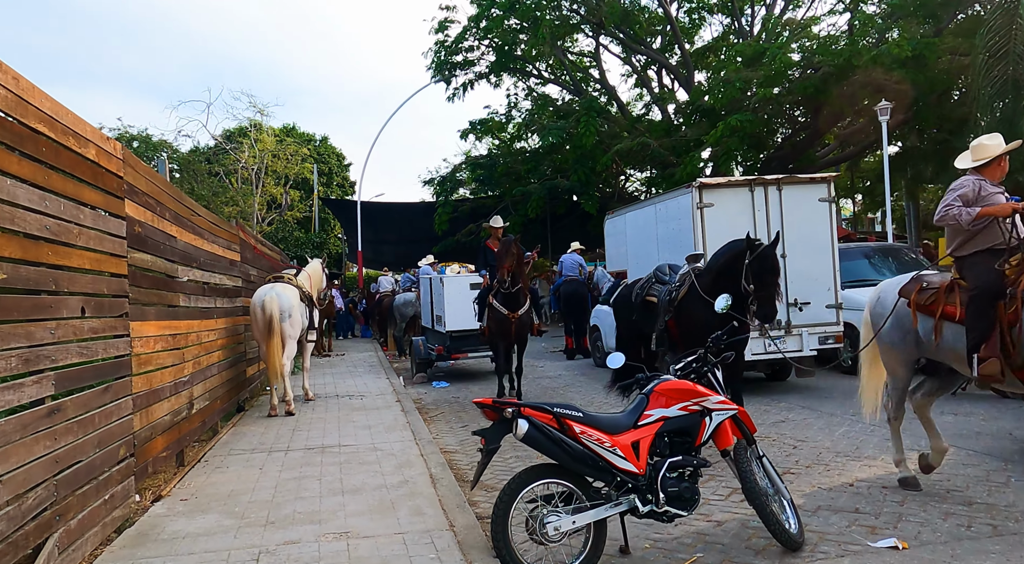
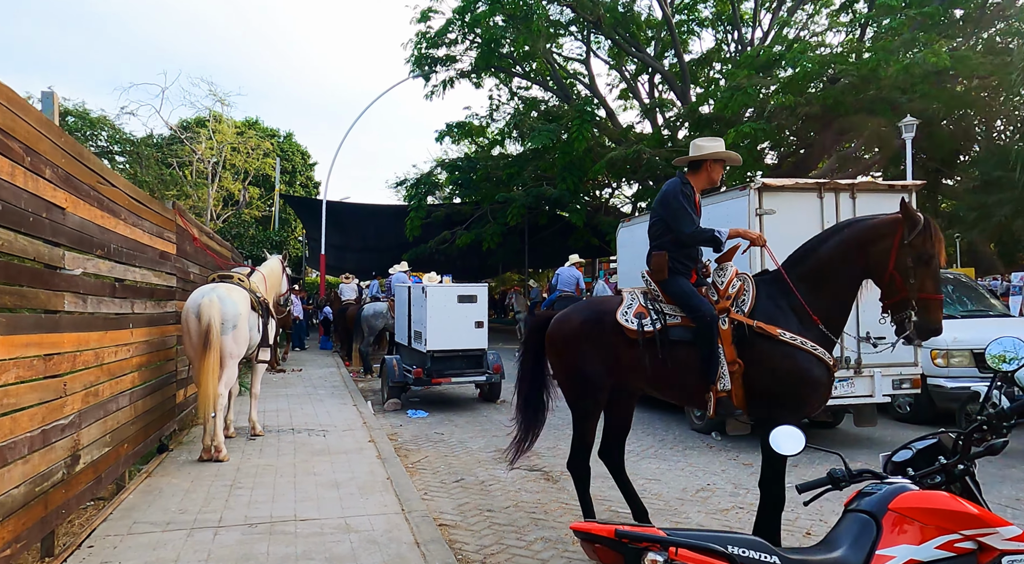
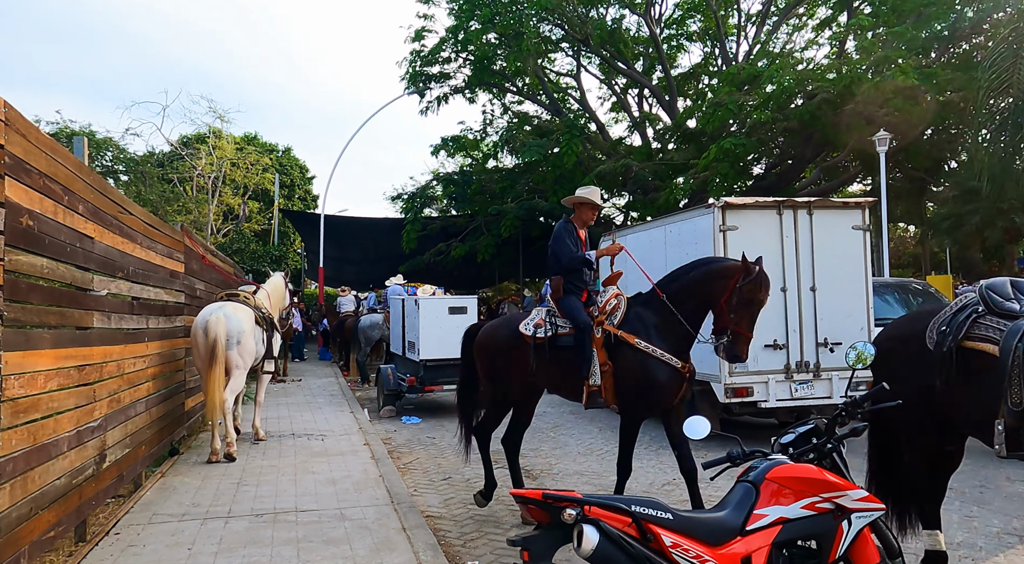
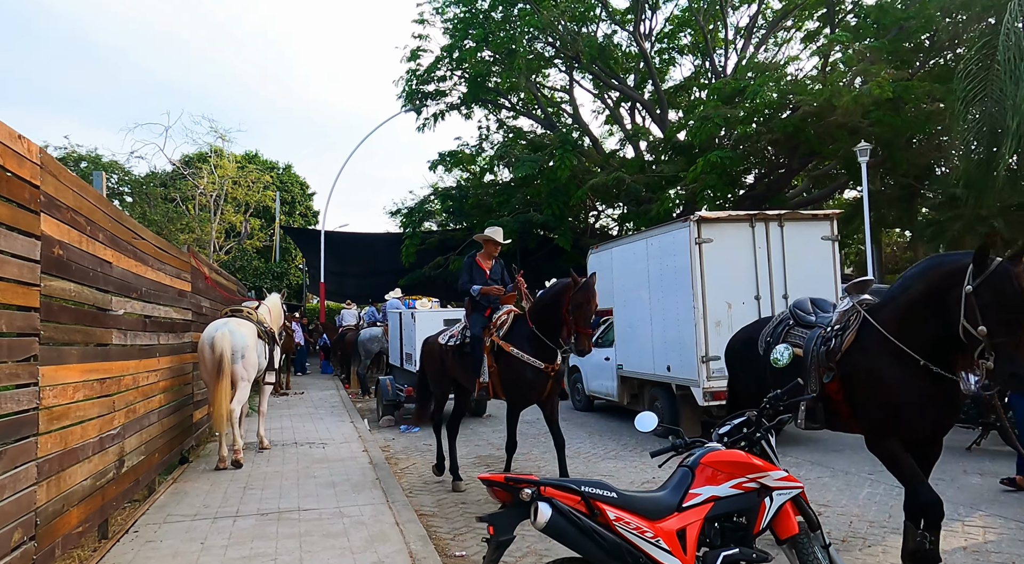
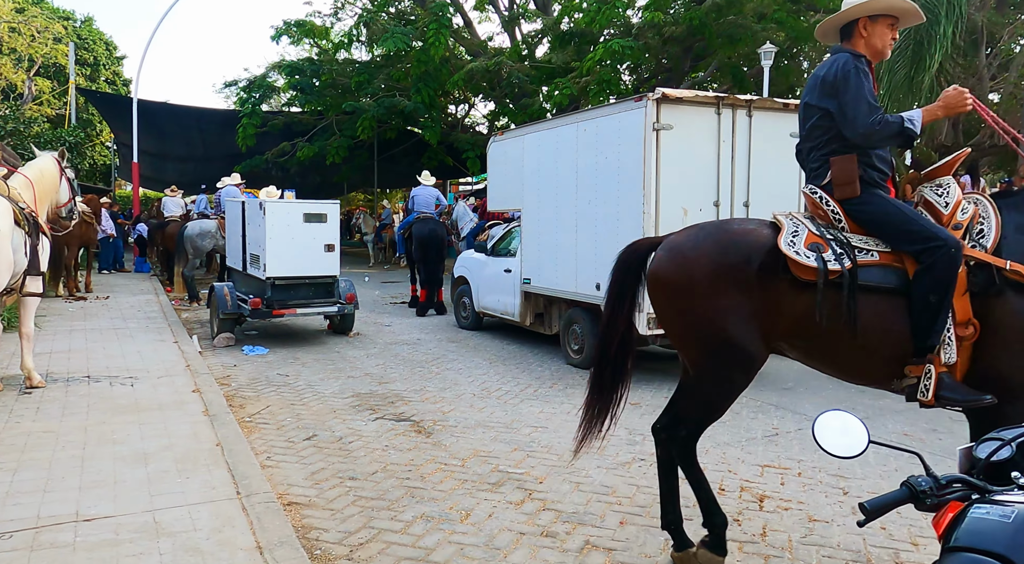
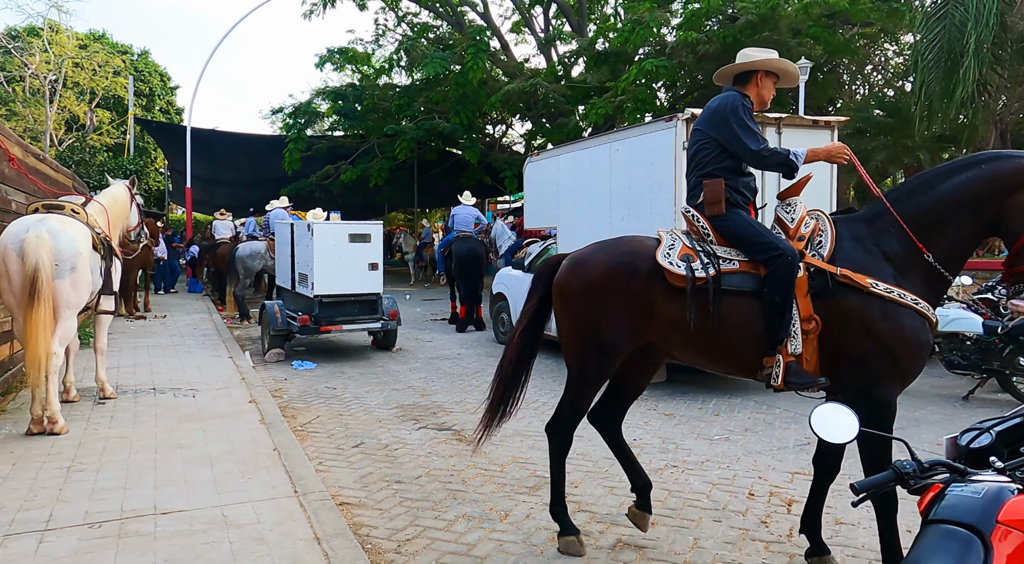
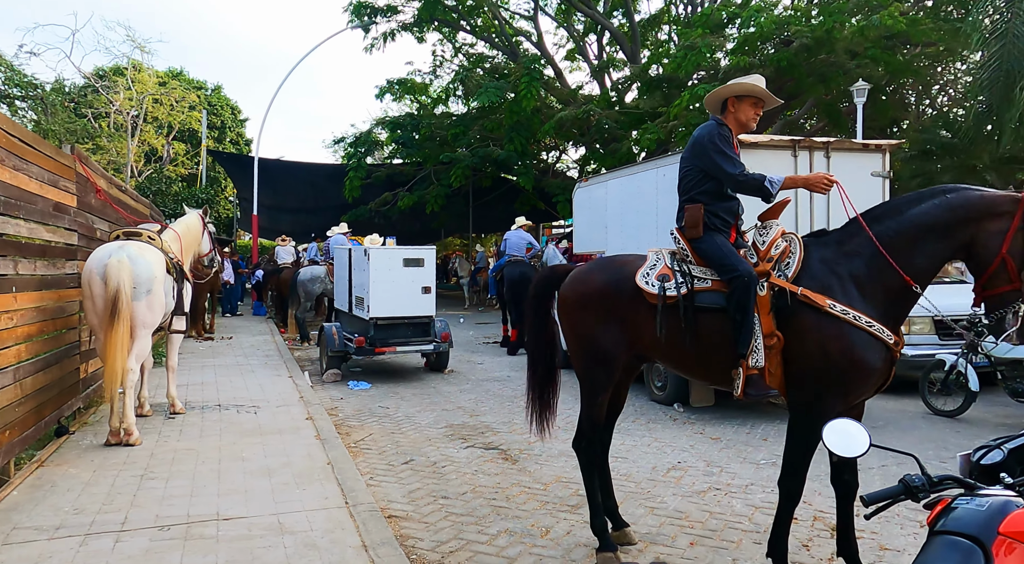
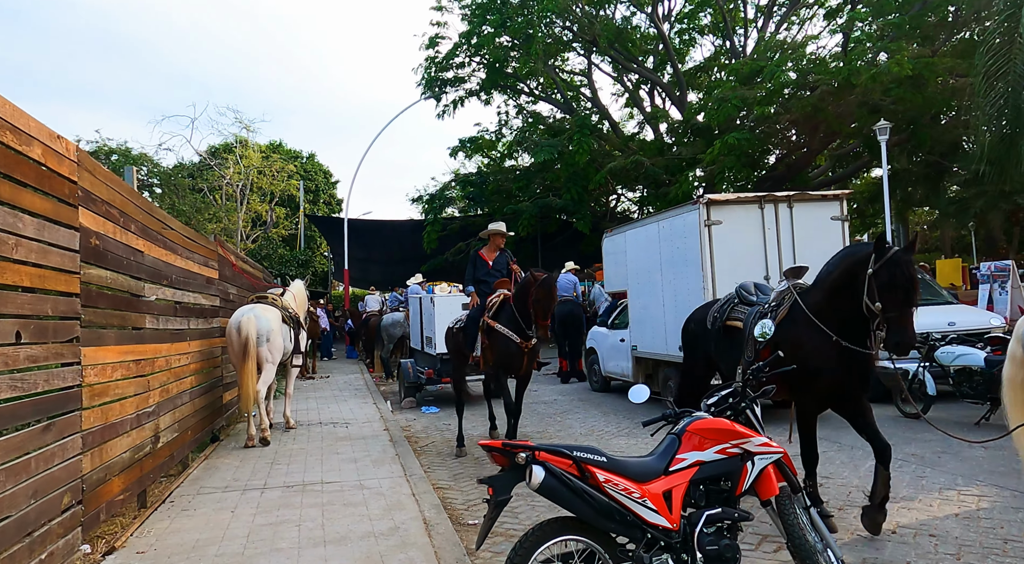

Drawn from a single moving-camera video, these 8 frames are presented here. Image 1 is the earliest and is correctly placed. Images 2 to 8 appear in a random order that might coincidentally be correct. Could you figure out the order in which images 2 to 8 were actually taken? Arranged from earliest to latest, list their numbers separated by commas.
8, 4, 3, 2, 7, 6, 5
